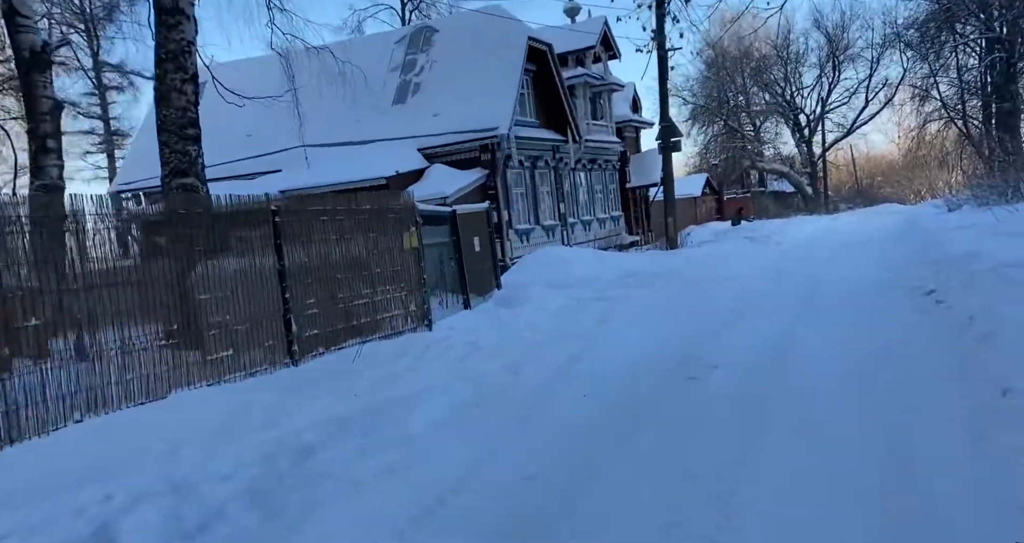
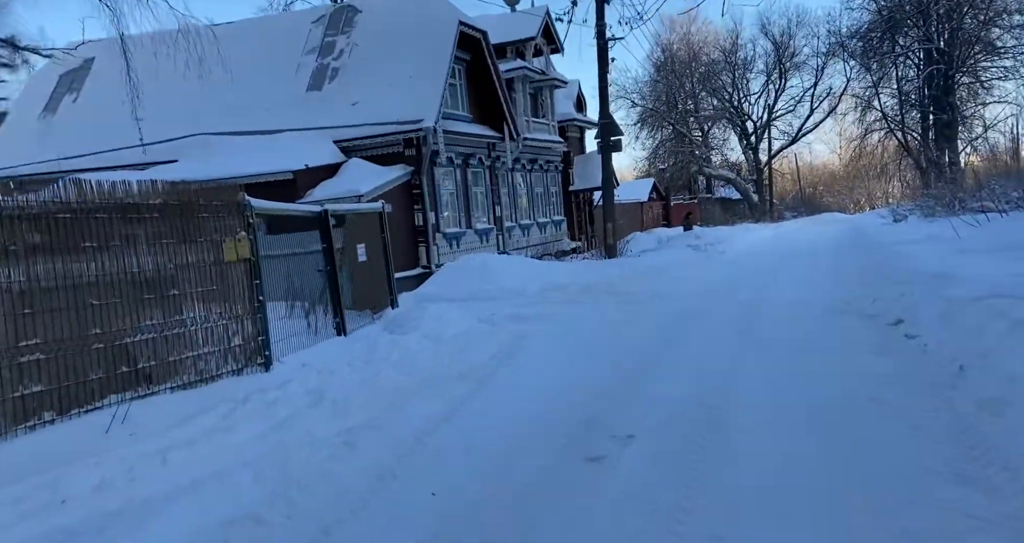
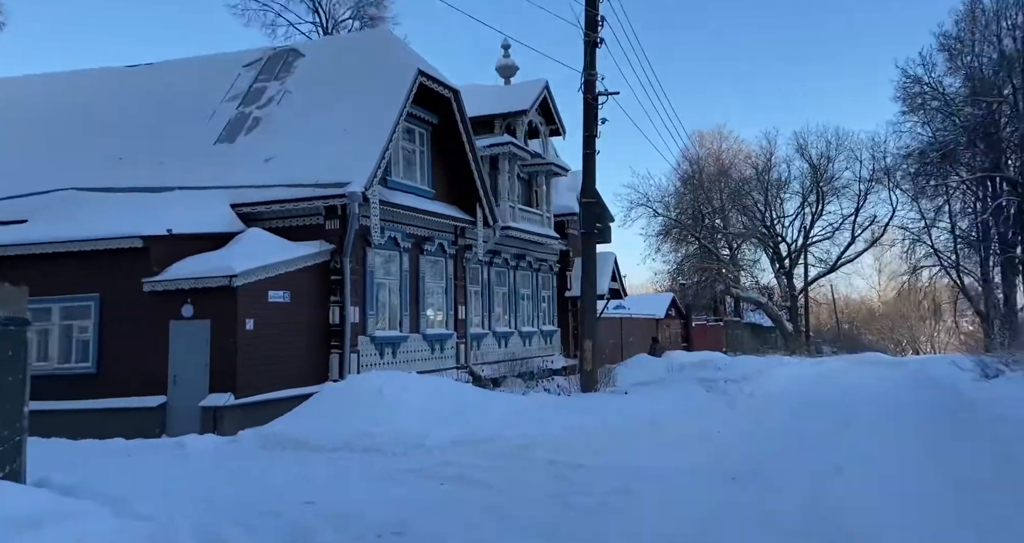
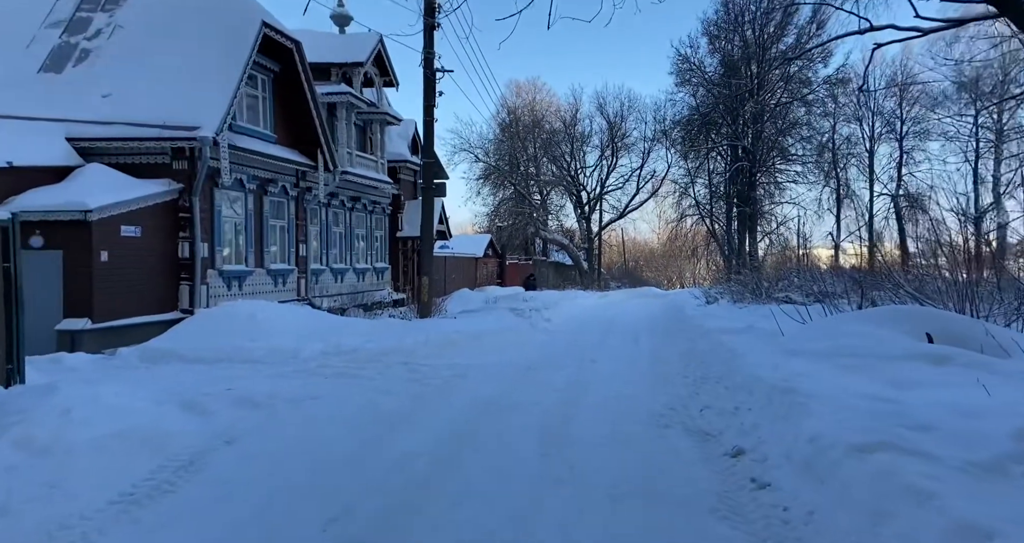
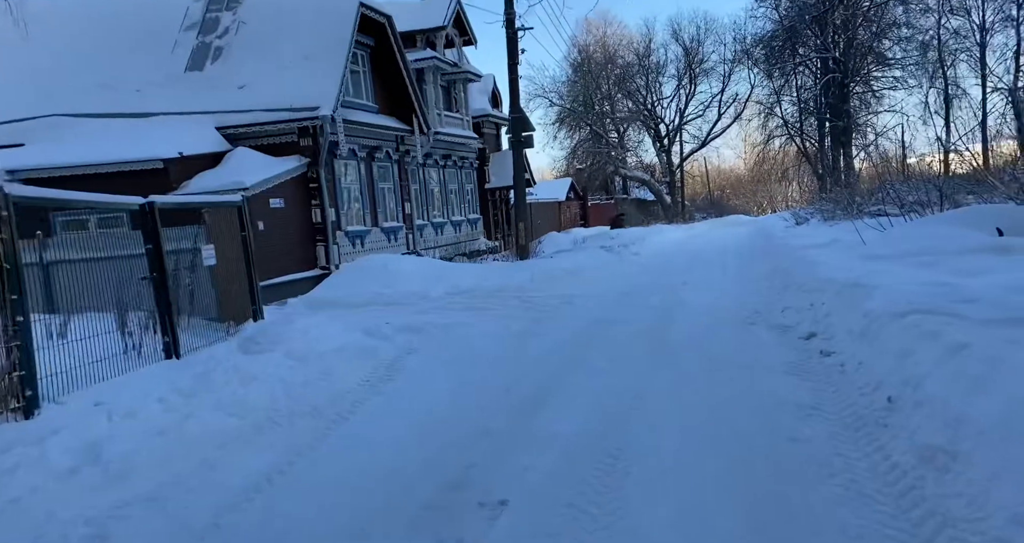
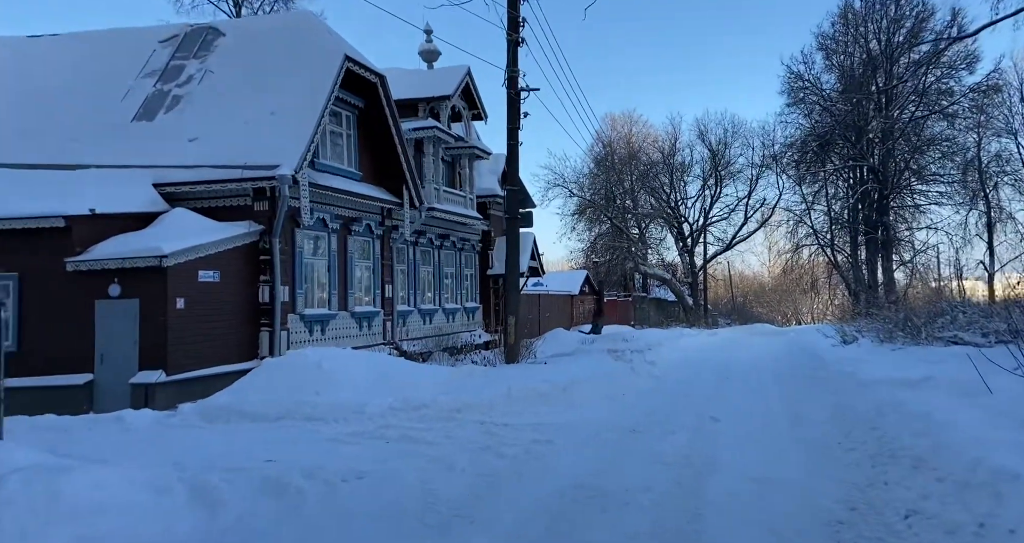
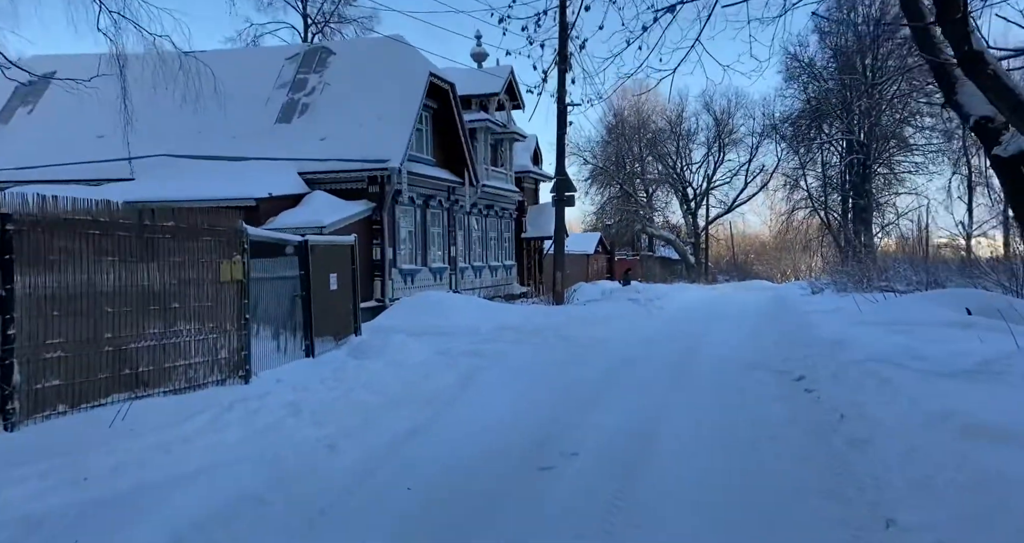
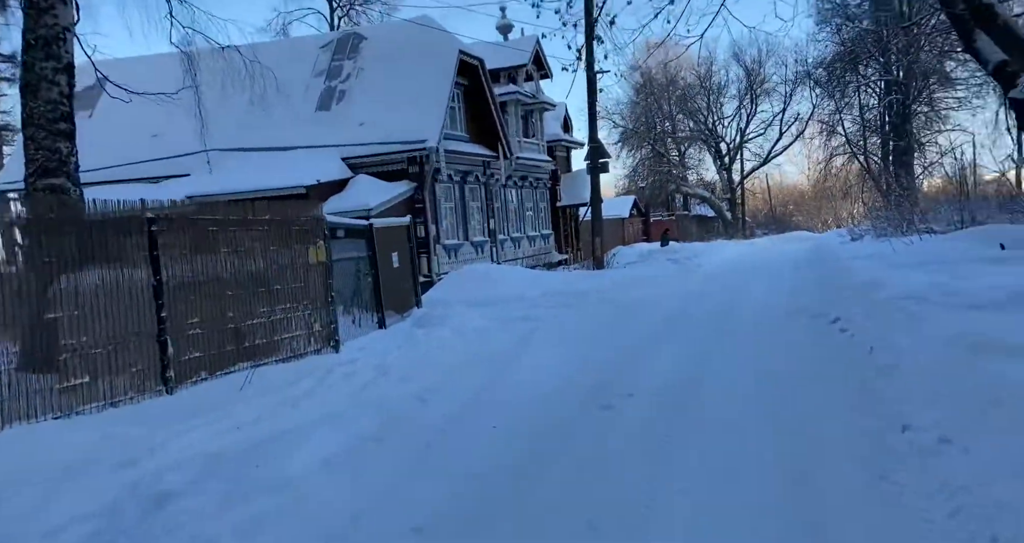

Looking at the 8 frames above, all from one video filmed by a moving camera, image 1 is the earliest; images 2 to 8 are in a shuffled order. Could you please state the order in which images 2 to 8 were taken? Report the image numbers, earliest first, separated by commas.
8, 7, 2, 5, 4, 6, 3
